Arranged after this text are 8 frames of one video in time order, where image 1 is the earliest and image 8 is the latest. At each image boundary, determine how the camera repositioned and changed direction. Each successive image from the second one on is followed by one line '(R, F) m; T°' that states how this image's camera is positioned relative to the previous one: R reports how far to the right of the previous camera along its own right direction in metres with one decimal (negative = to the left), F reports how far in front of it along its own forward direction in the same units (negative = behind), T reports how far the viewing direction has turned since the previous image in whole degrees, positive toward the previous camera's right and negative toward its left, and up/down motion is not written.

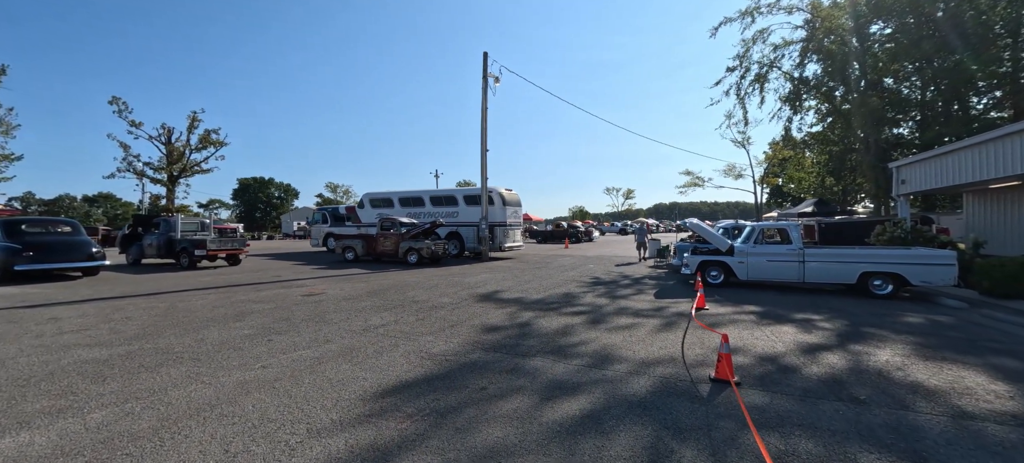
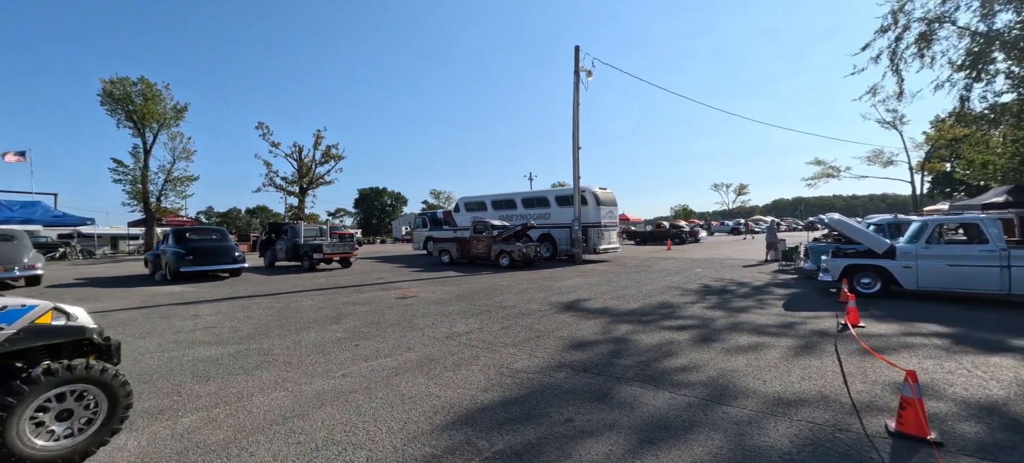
(+0.1, +0.7) m; -12°
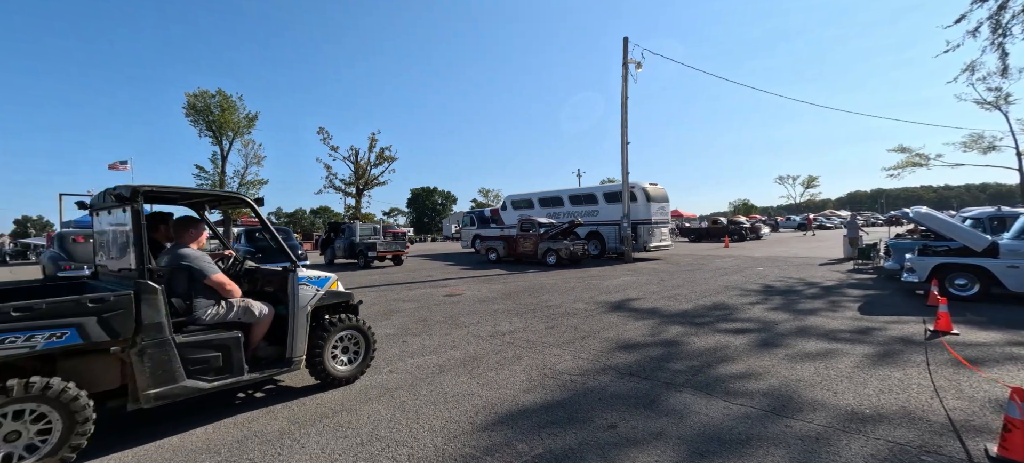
(+0.1, +0.1) m; -6°
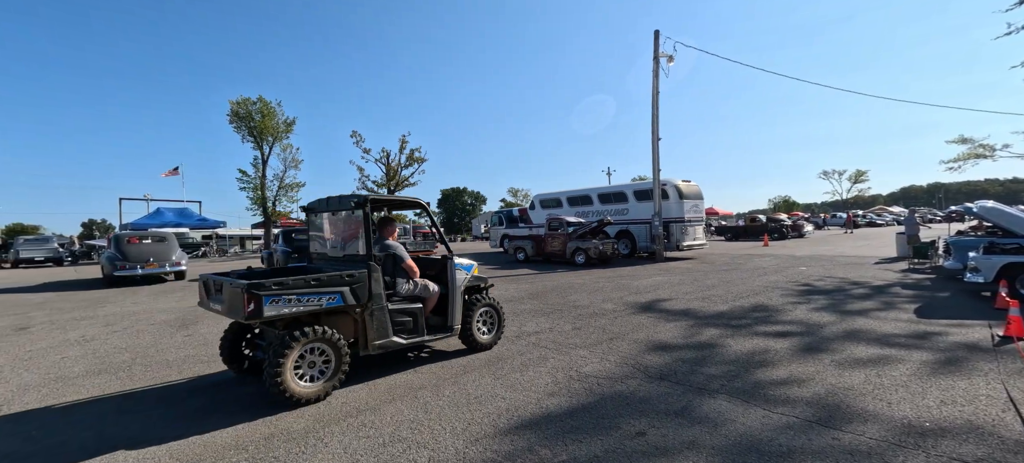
(+0.1, +0.1) m; -4°
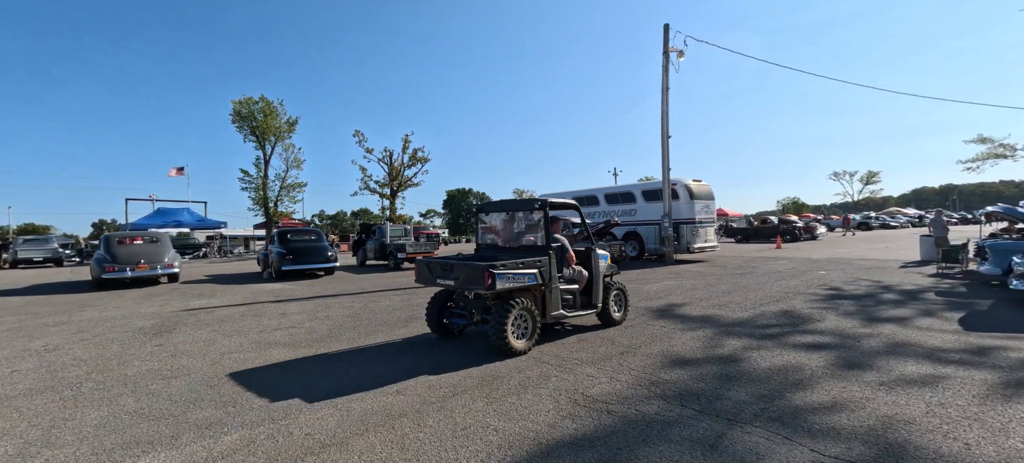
(+0.1, +0.6) m; -1°
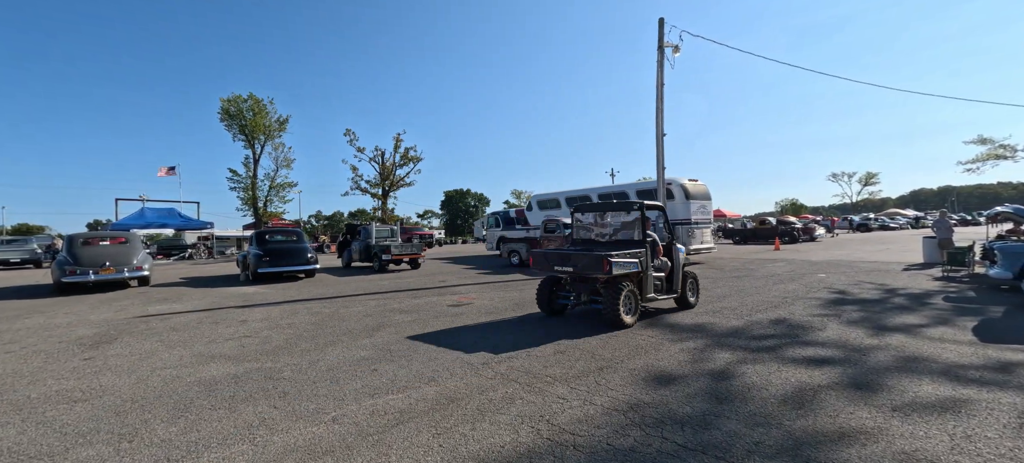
(+0.3, +0.6) m; 0°
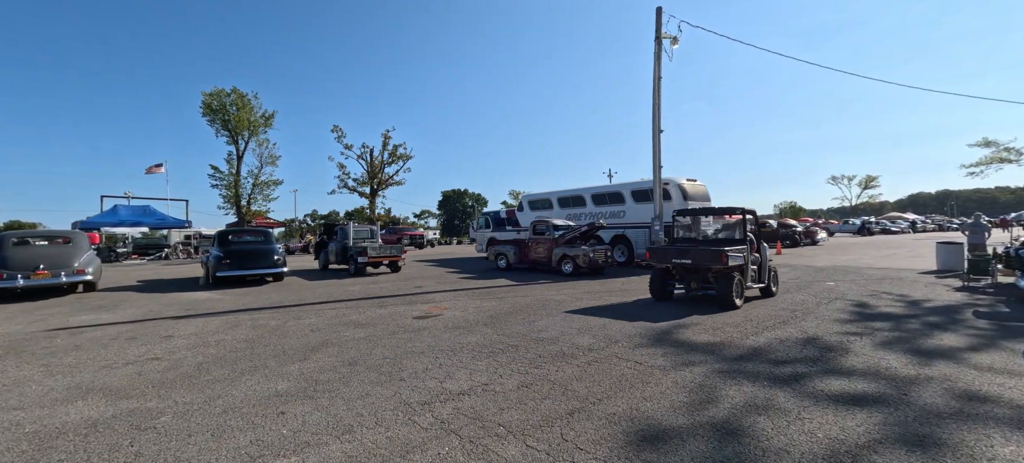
(+0.4, +1.1) m; 0°
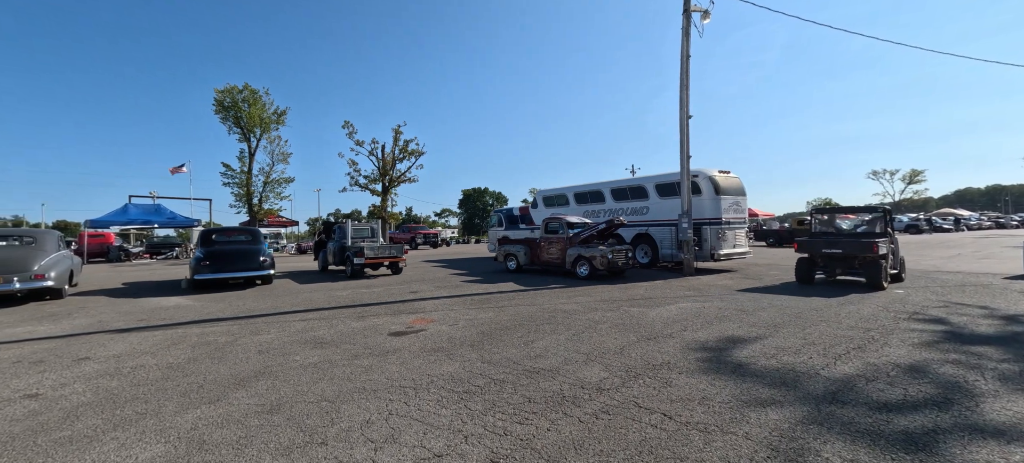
(+0.4, +1.5) m; -3°
